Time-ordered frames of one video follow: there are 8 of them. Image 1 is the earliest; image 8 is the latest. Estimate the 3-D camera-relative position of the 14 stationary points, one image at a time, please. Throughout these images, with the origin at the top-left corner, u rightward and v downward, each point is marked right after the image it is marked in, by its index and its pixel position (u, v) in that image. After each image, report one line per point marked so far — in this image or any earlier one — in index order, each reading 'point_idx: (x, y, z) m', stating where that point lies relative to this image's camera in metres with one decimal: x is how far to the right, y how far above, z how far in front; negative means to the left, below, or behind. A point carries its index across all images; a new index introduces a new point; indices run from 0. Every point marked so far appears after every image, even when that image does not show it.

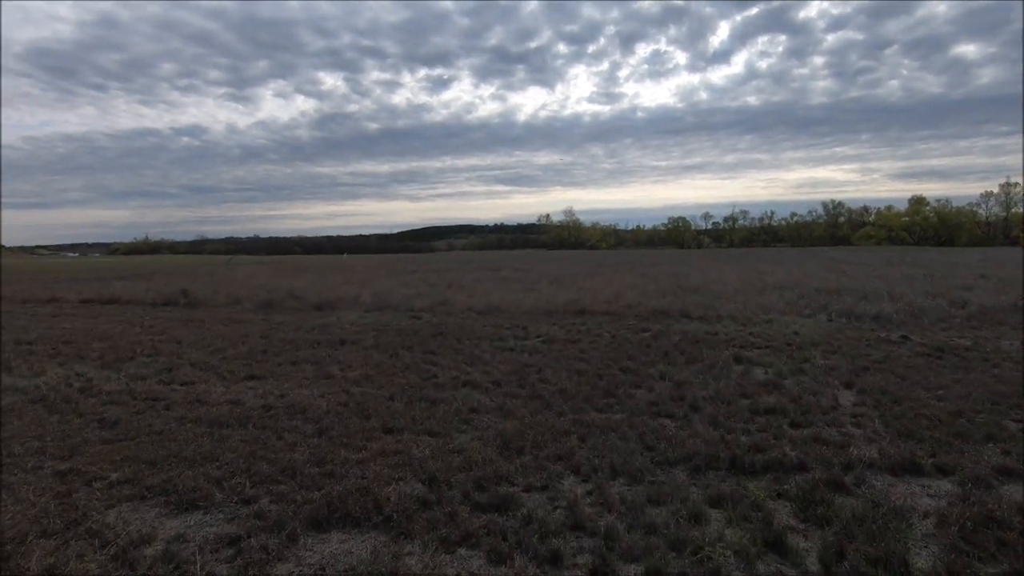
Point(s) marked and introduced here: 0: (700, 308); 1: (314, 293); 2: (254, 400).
0: (+4.8, -0.5, +14.4) m
1: (-6.9, -0.2, +19.6) m
2: (-3.0, -1.3, +6.5) m
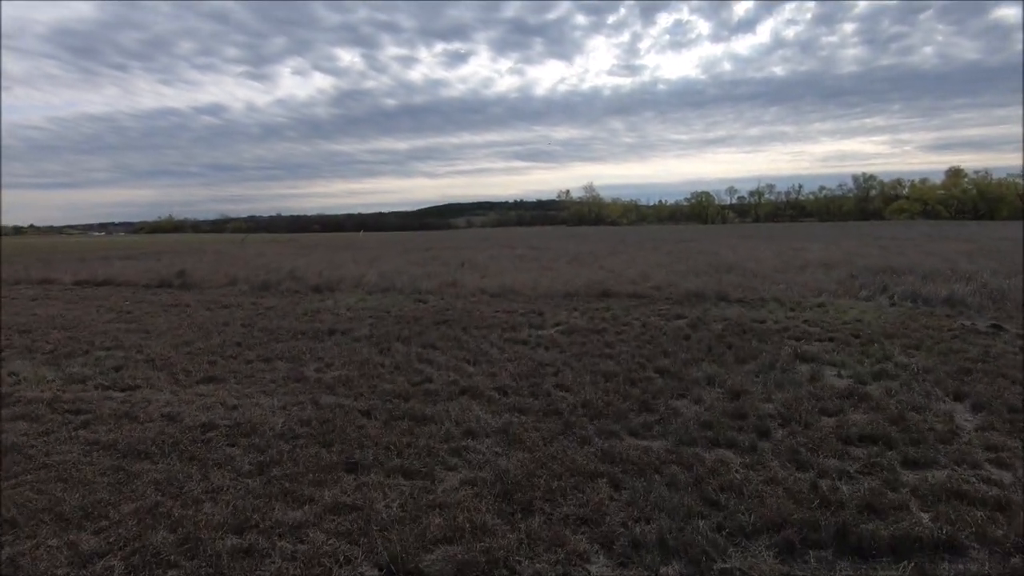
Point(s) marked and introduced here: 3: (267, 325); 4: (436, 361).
0: (+5.1, -0.1, +12.7) m
1: (-6.4, +0.5, +18.3) m
2: (-2.9, -1.2, +5.2) m
3: (-4.4, -0.7, +10.1) m
4: (-1.0, -0.9, +7.1) m
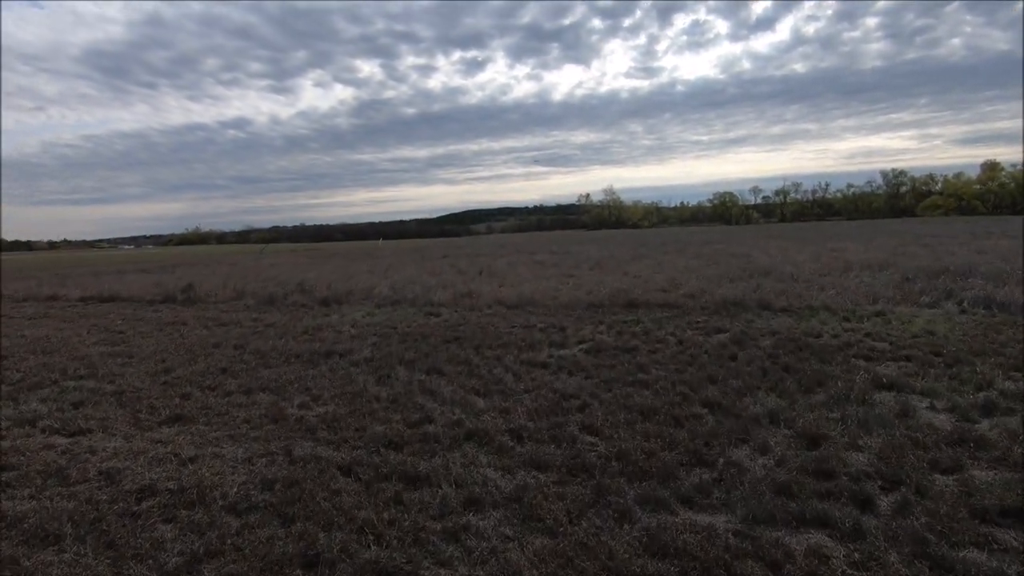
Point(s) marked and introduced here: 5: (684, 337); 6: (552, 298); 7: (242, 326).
0: (+5.5, -0.2, +11.5) m
1: (-5.8, +0.1, +17.5) m
2: (-2.8, -1.4, +4.2) m
3: (-4.1, -0.9, +9.2) m
4: (-0.8, -1.1, +6.0) m
5: (+2.5, -0.7, +8.3) m
6: (+0.9, -0.2, +13.1) m
7: (-5.5, -0.8, +11.5) m
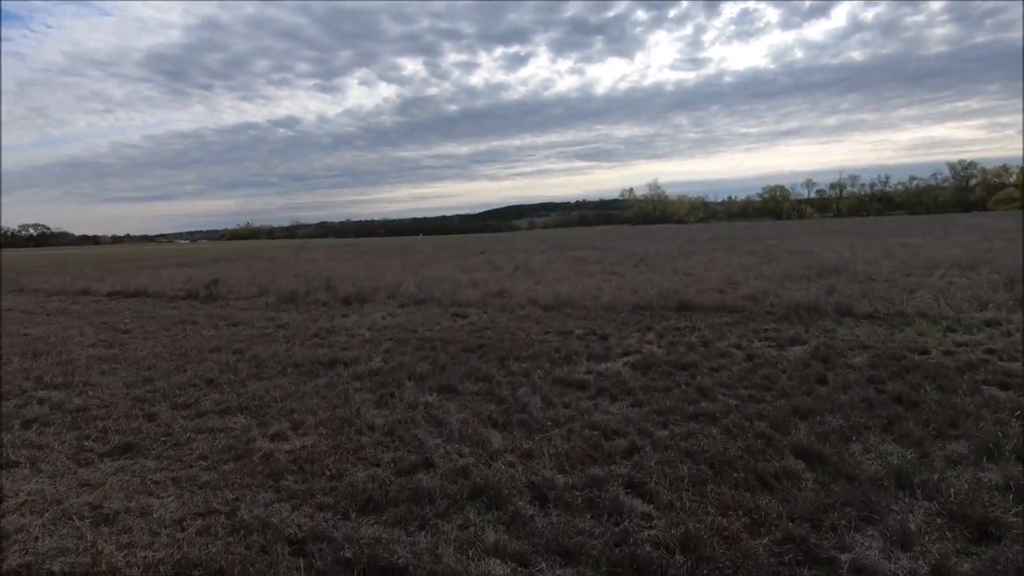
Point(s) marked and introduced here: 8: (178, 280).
0: (+6.1, -0.2, +9.8) m
1: (-4.7, +0.2, +16.6) m
2: (-2.7, -1.4, +3.2) m
3: (-3.6, -0.9, +8.2) m
4: (-0.5, -1.1, +4.8) m
5: (+2.9, -0.8, +6.9) m
6: (+1.7, -0.2, +11.8) m
7: (-4.9, -0.7, +10.6) m
8: (-11.7, +0.3, +19.8) m
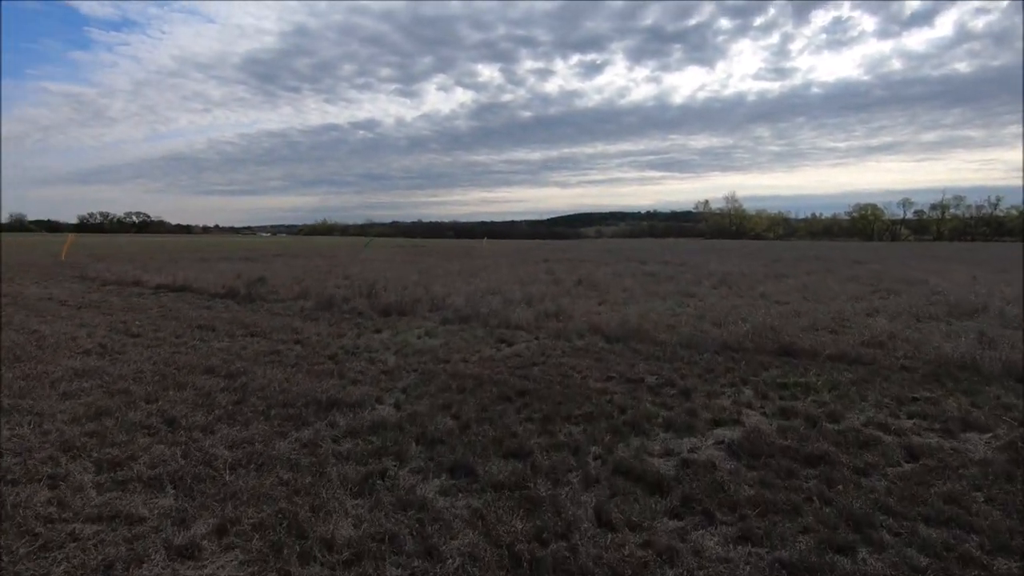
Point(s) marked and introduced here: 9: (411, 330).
0: (+6.9, -1.0, +7.2) m
1: (-3.1, 0.0, +15.2) m
2: (-2.7, -1.5, +1.7) m
3: (-3.0, -1.1, +6.8) m
4: (-0.4, -1.4, +3.0) m
5: (+3.3, -1.3, +4.7) m
6: (+2.7, -0.7, +9.7) m
7: (-4.0, -0.8, +9.3) m
8: (-9.7, +0.4, +19.2) m
9: (-1.9, -0.8, +10.4) m
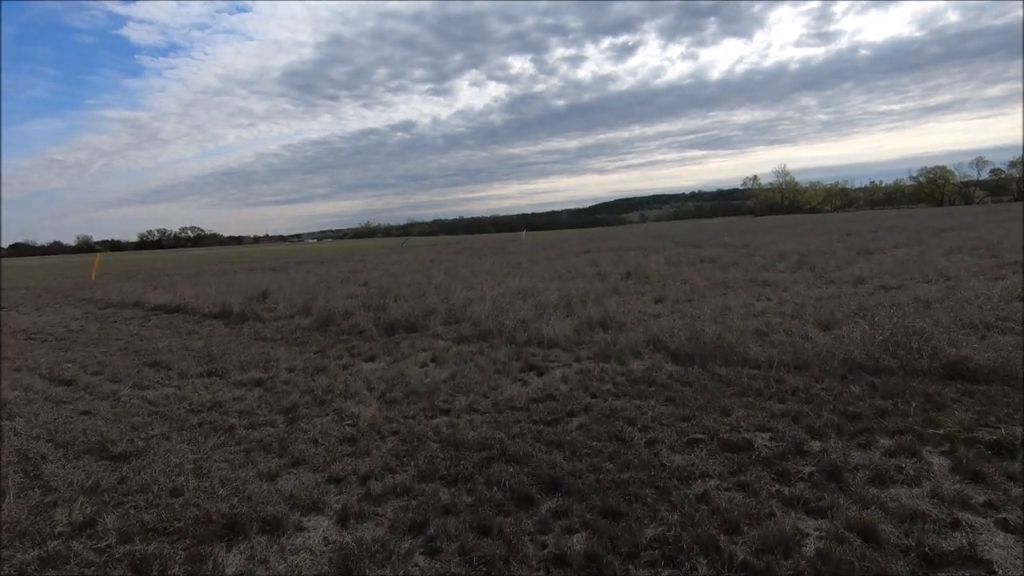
0: (+7.0, -0.7, +4.2) m
1: (-2.3, -0.2, +12.9) m
2: (-2.9, -1.9, -0.6) m
3: (-2.8, -1.4, +4.6) m
4: (-0.4, -1.6, +0.6) m
5: (+3.4, -1.2, +2.0) m
6: (+3.1, -0.7, +7.0) m
7: (-3.6, -1.2, +7.1) m
8: (-8.5, -0.1, +17.4) m
9: (-1.4, -1.0, +8.0) m
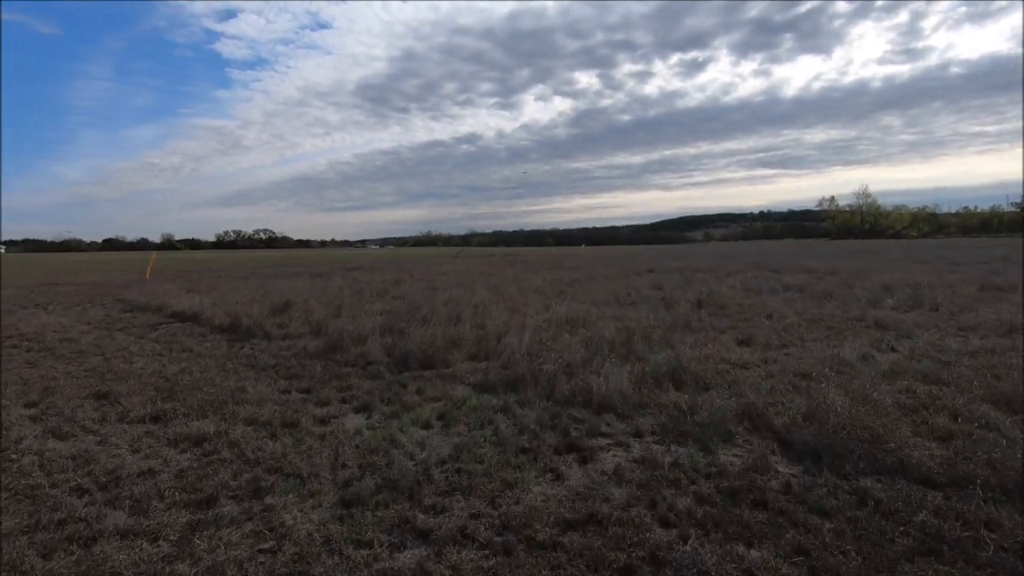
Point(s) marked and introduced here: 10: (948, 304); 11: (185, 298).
0: (+7.0, -1.3, +1.4) m
1: (-1.4, -0.6, +11.1) m
2: (-3.4, -2.0, -2.4) m
3: (-2.8, -1.5, +2.8) m
4: (-0.8, -1.8, -1.4) m
5: (+3.1, -1.6, -0.4) m
6: (+3.3, -1.2, +4.6) m
7: (-3.3, -1.4, +5.4) m
8: (-7.2, -0.3, +16.1) m
9: (-1.0, -1.3, +6.1) m
10: (+9.9, -0.3, +12.7) m
11: (-10.1, -0.3, +17.6) m
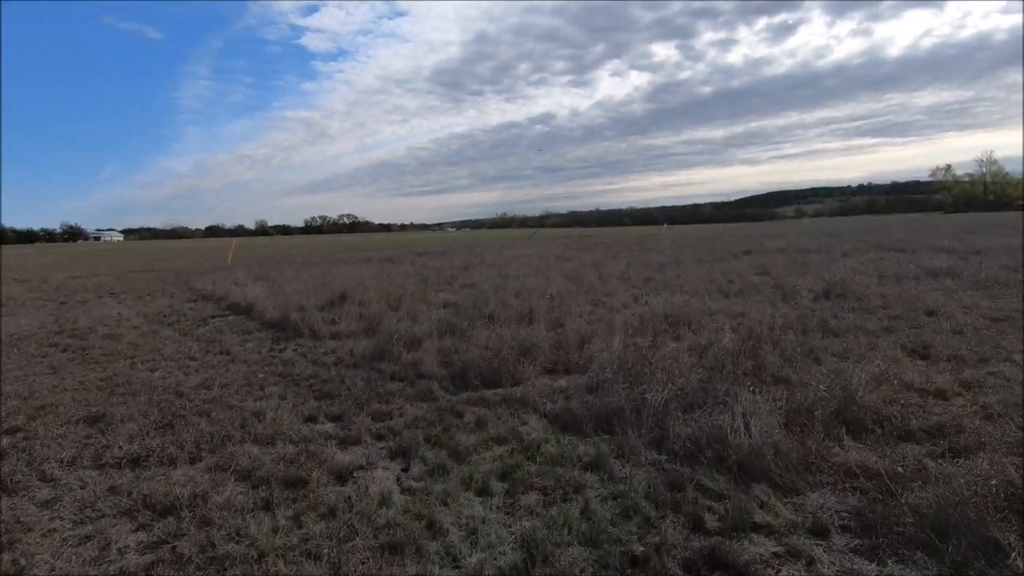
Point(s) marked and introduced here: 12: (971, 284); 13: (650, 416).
0: (+7.0, -1.5, -1.3) m
1: (0.0, -0.5, +9.3) m
2: (-3.7, -2.3, -3.7) m
3: (-2.5, -1.7, +1.3) m
4: (-1.1, -2.1, -3.1) m
5: (+2.9, -1.8, -2.6) m
6: (+3.8, -1.2, +2.3) m
7: (-2.7, -1.4, +4.0) m
8: (-5.1, 0.0, +15.1) m
9: (-0.3, -1.3, +4.3) m
10: (+11.4, 0.0, +9.5) m
11: (-7.8, 0.0, +16.9) m
12: (+9.6, +0.1, +11.7) m
13: (+1.2, -1.0, +4.7) m
